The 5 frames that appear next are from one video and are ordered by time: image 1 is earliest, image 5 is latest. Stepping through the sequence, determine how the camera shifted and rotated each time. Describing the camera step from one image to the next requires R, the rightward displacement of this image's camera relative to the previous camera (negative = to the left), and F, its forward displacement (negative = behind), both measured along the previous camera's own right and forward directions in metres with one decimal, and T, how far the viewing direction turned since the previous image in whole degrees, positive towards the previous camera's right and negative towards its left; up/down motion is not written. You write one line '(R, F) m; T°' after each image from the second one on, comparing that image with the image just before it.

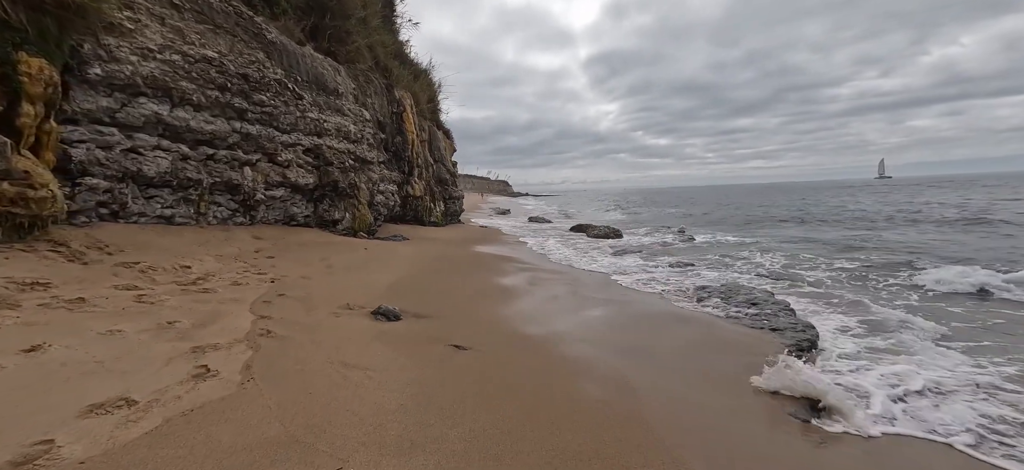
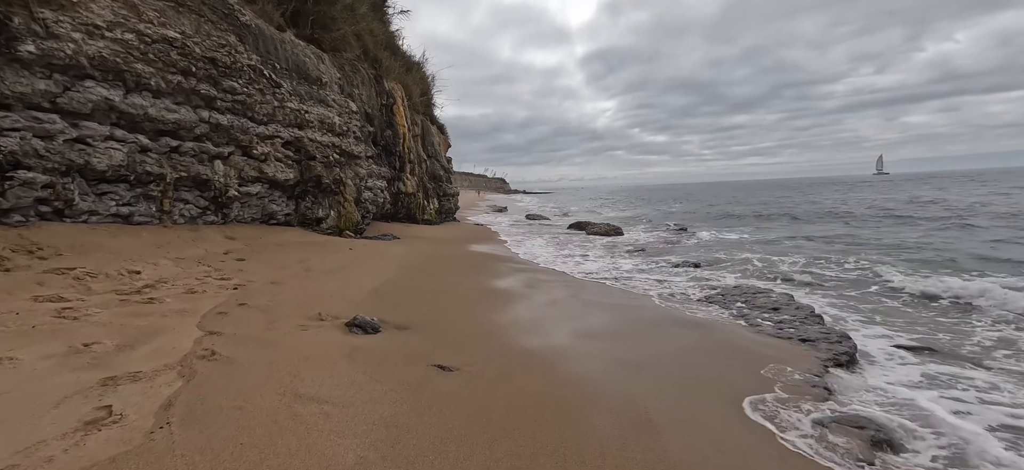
(0.0, +0.6) m; 0°
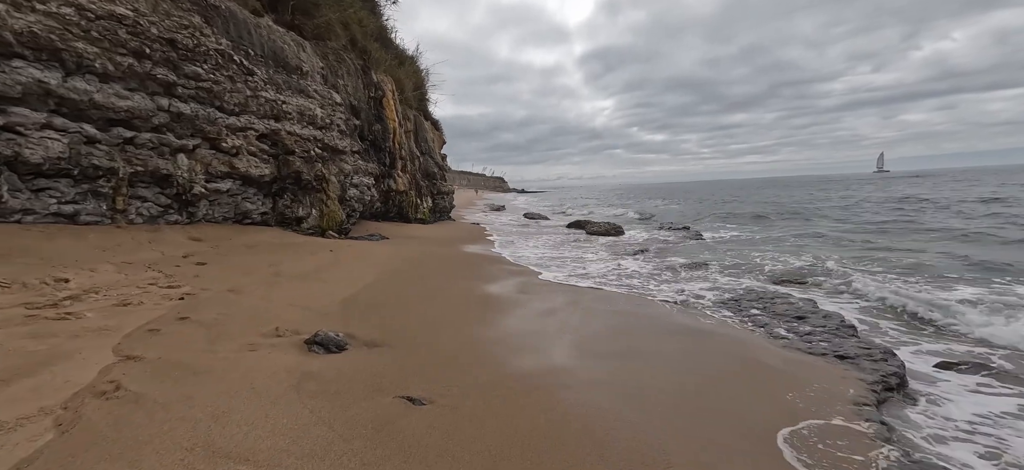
(+0.1, +0.6) m; 0°
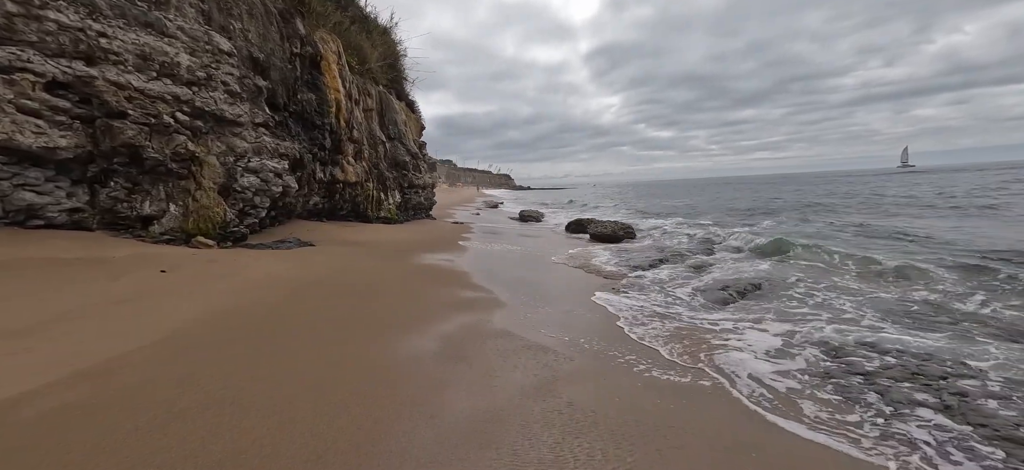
(+0.7, +3.1) m; -1°
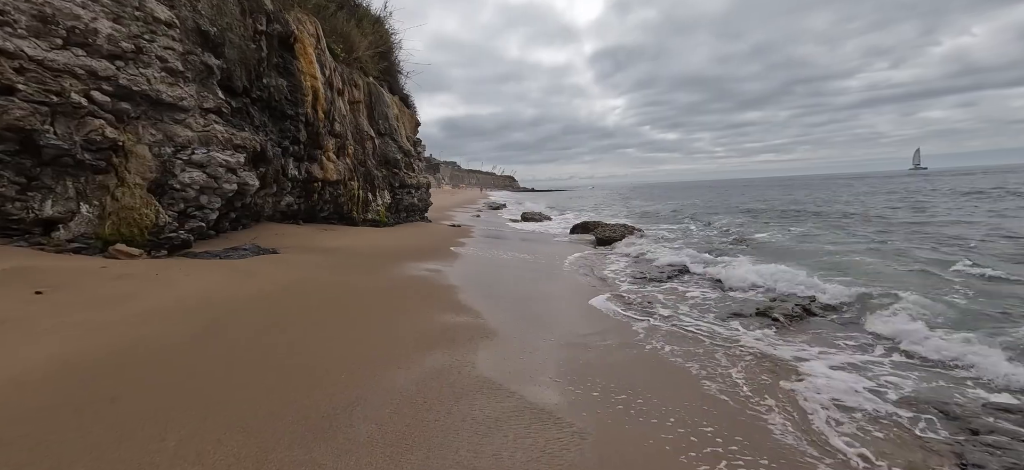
(+0.1, +1.2) m; -1°
